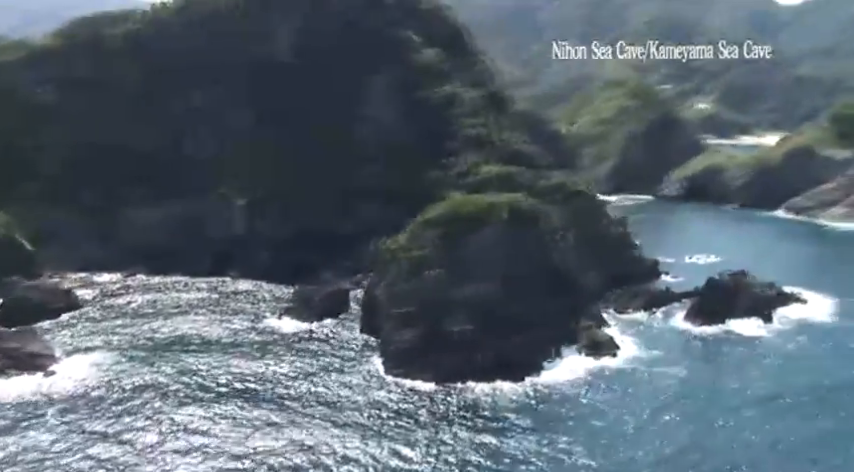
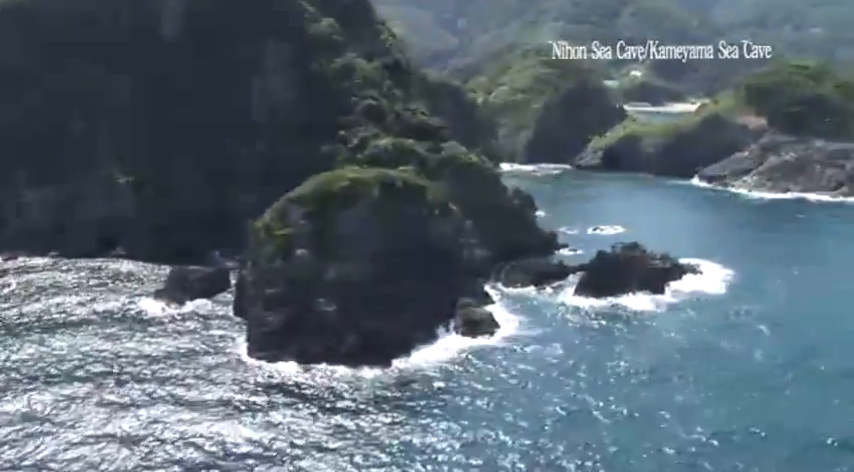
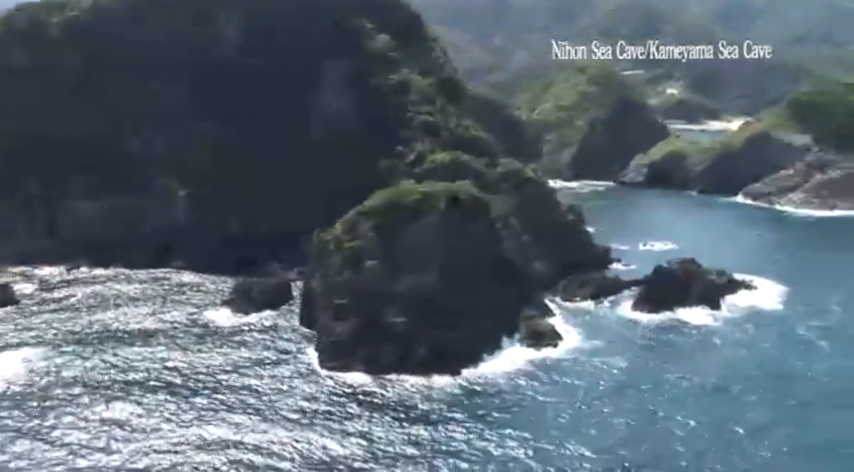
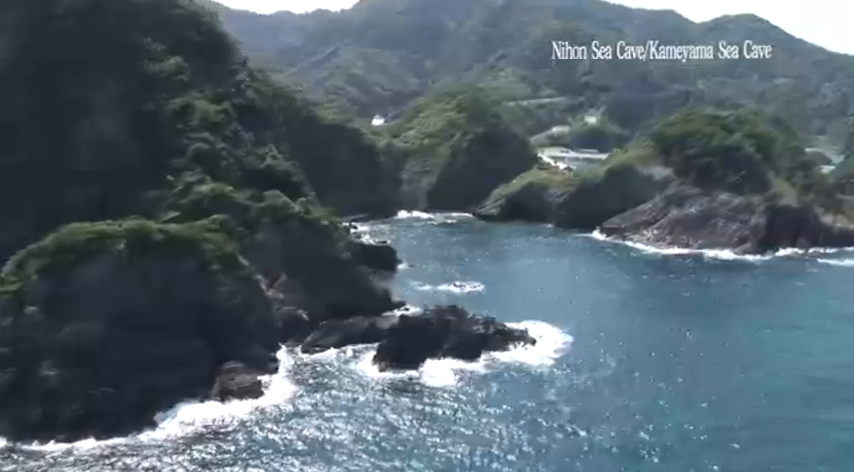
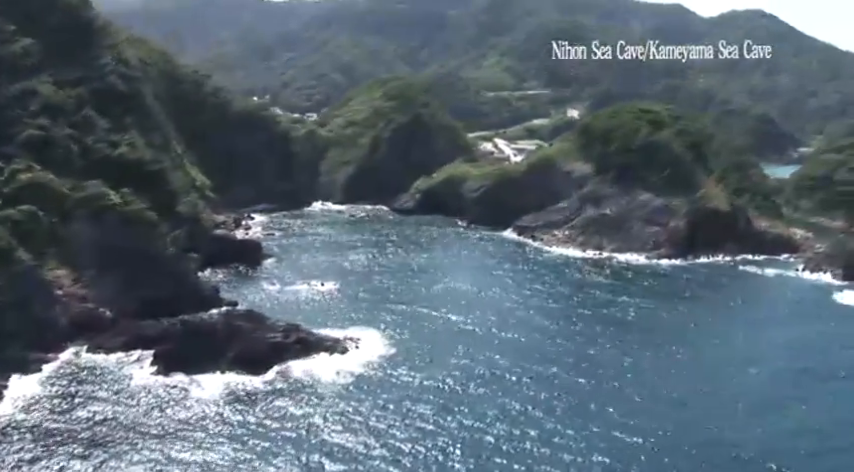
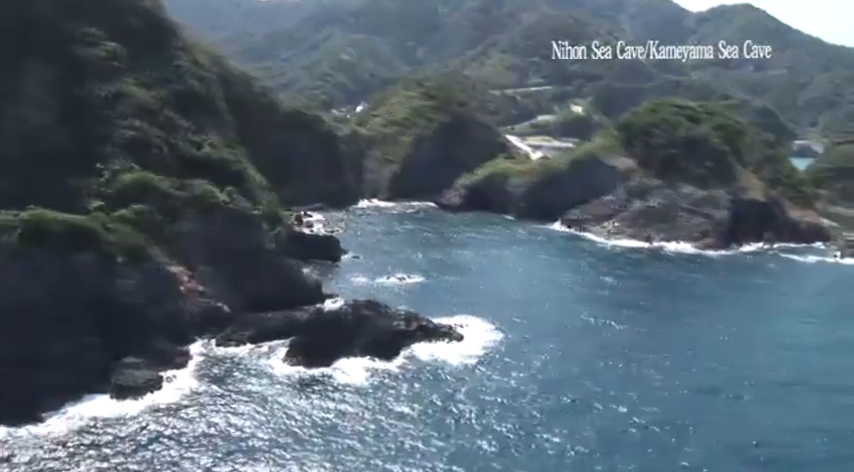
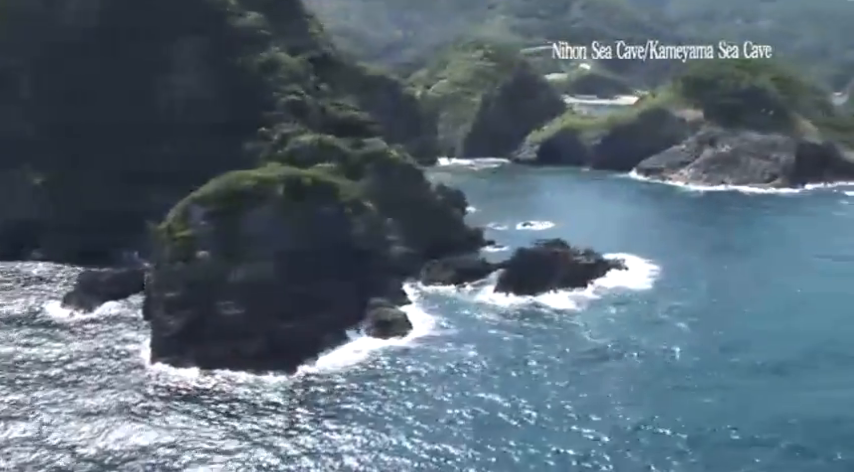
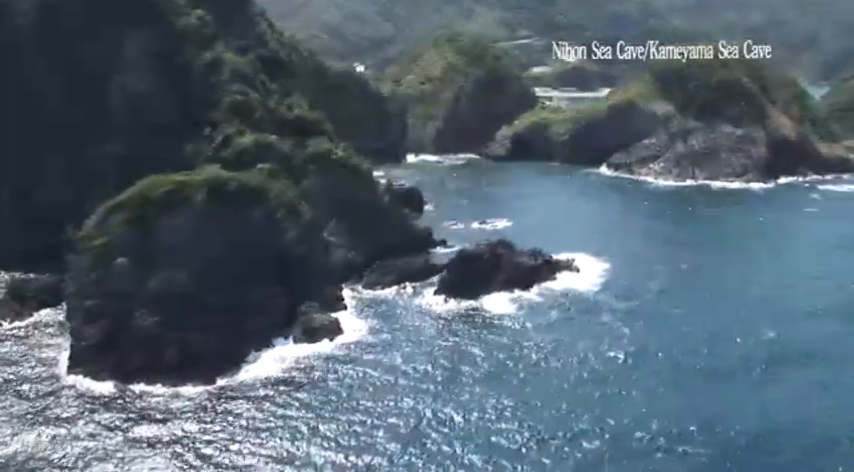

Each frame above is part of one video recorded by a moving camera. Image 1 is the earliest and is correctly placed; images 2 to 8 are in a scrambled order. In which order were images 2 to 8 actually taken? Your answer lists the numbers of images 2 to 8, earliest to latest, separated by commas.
3, 2, 7, 8, 4, 6, 5
